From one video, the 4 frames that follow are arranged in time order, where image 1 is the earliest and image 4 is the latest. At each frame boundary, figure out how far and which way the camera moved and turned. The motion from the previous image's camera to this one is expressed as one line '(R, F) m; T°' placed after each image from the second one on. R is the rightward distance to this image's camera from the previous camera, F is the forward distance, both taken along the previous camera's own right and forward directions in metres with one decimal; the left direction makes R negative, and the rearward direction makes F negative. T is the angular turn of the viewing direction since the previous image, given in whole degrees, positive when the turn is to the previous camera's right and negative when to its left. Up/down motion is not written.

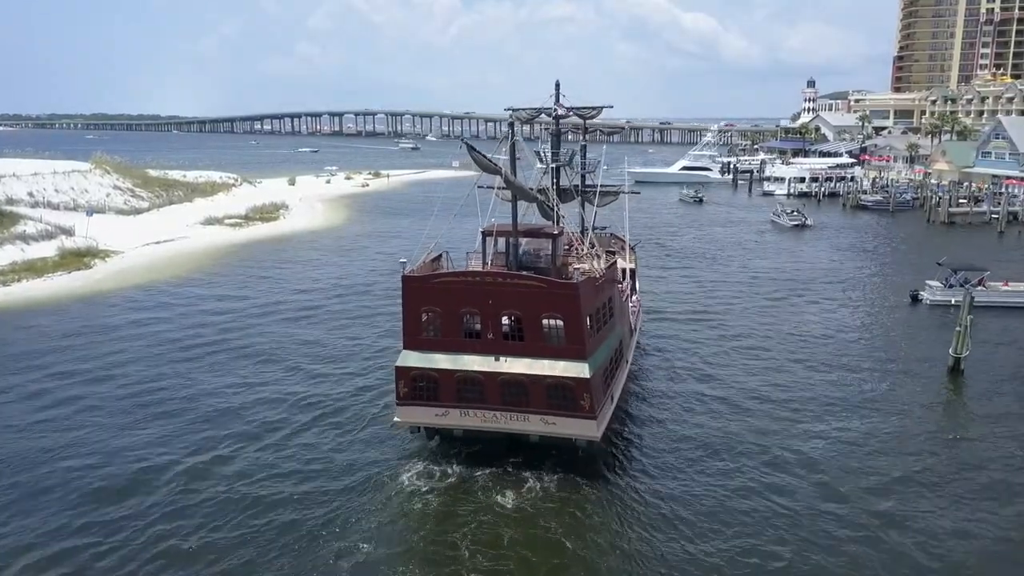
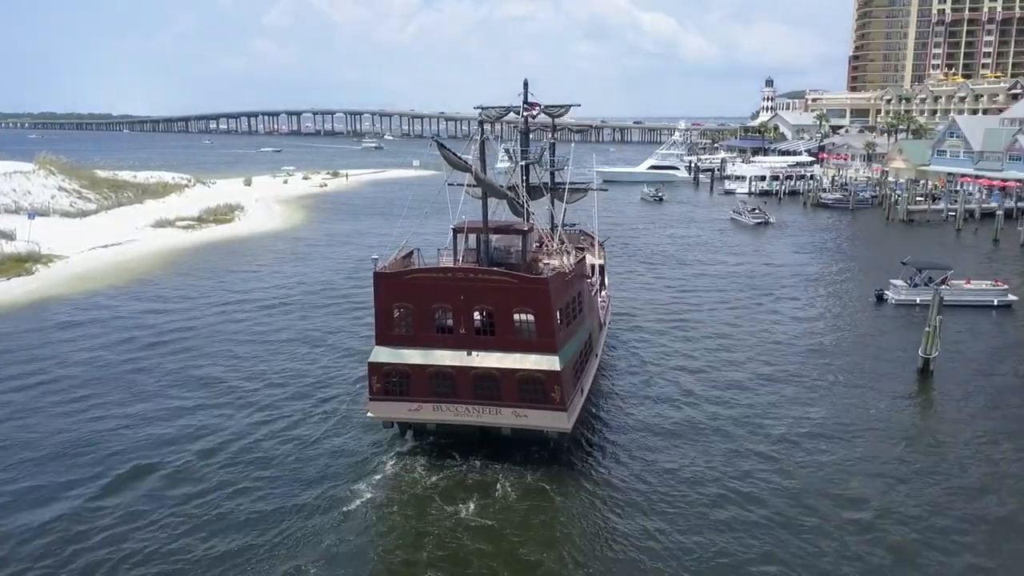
(0.0, +0.9) m; +3°
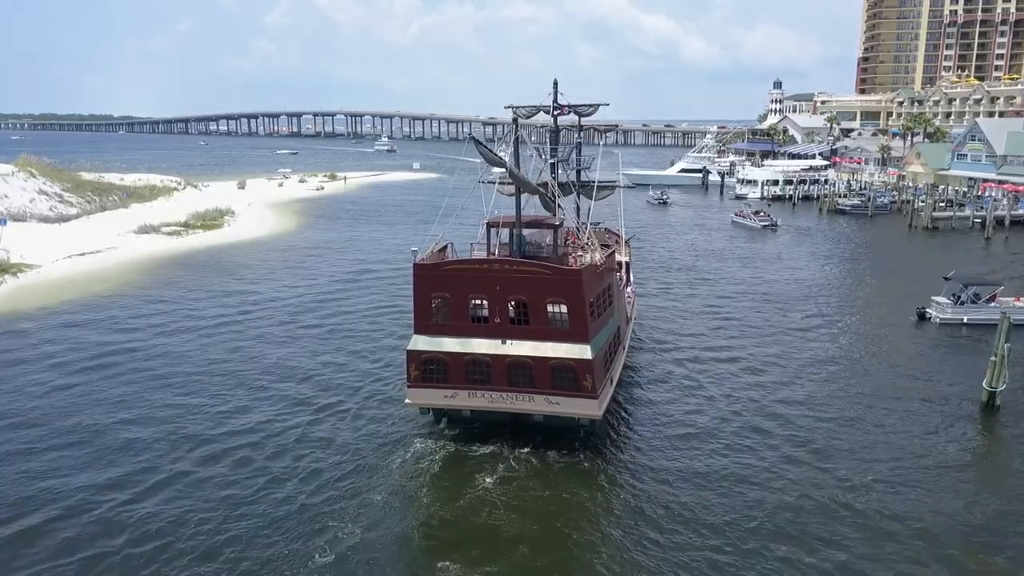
(-0.2, +3.1) m; 0°
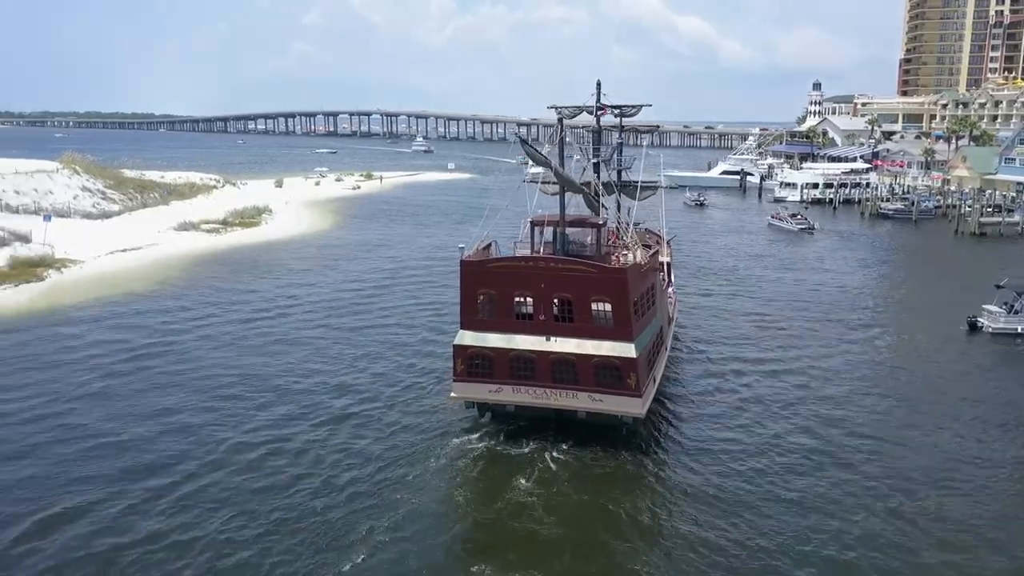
(-0.3, +0.3) m; -2°
